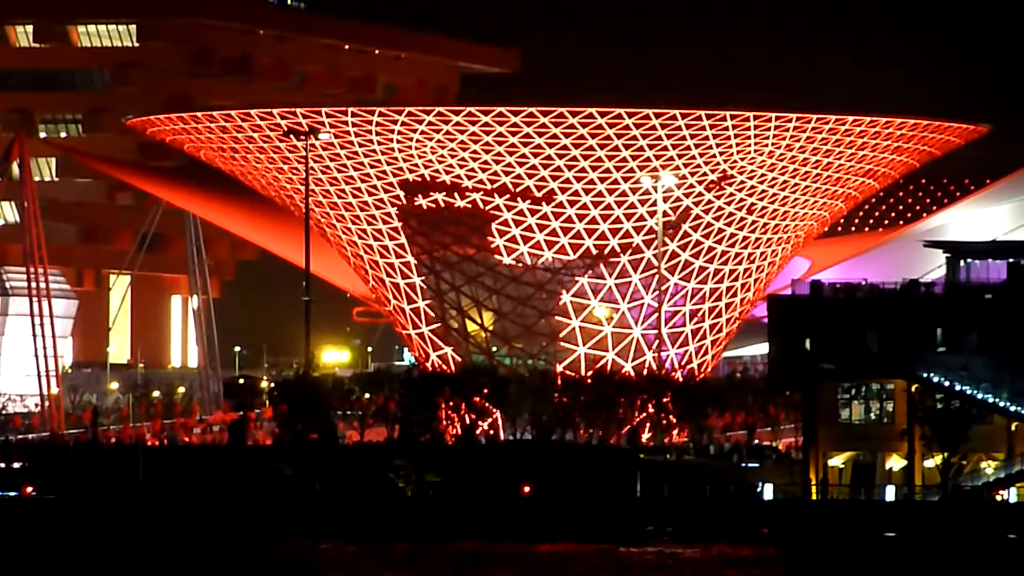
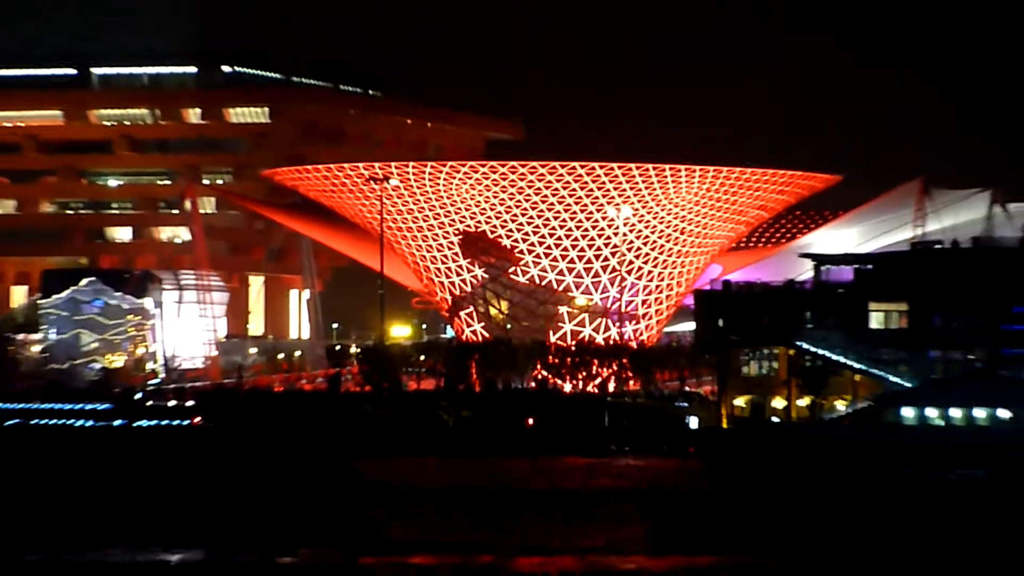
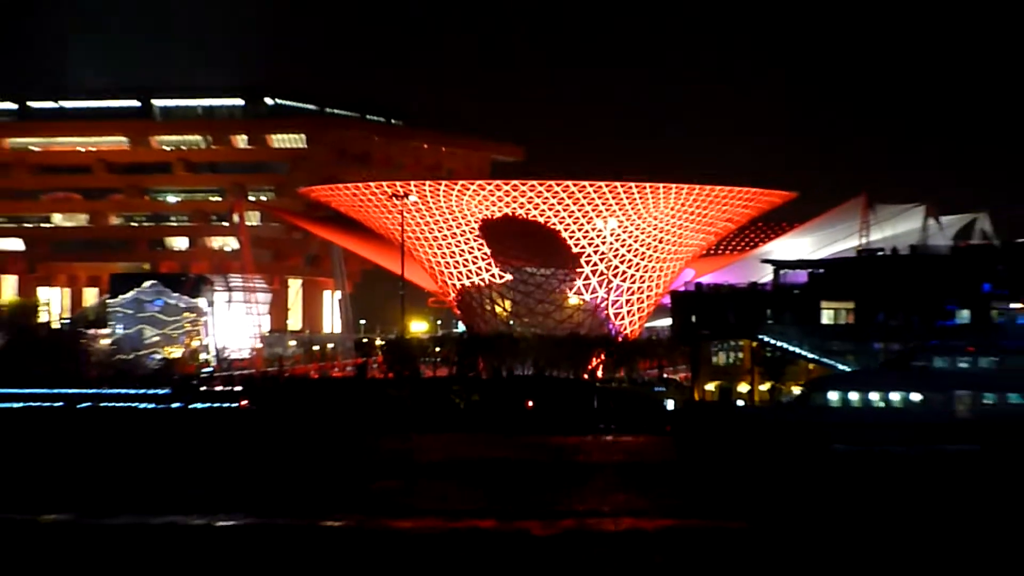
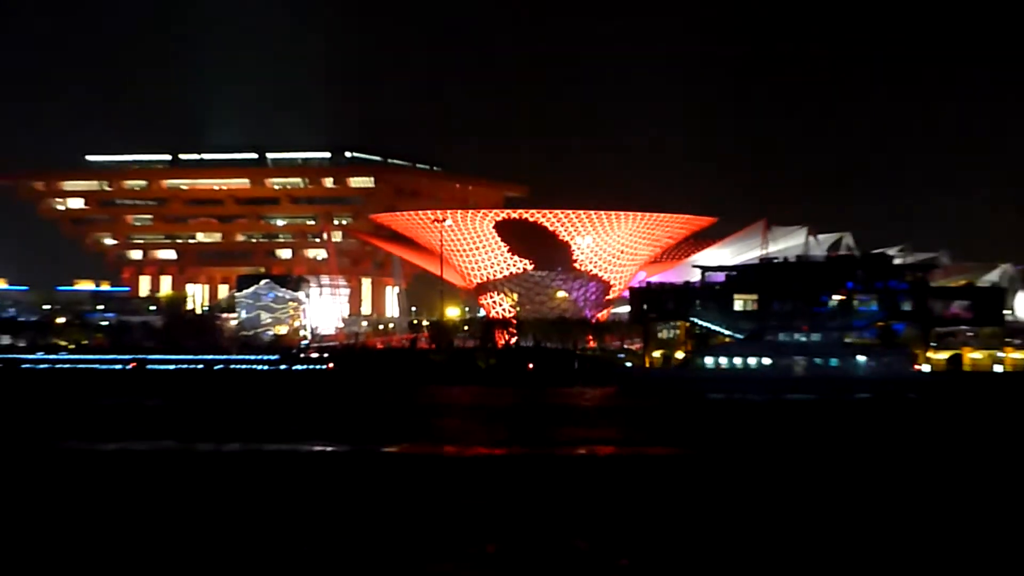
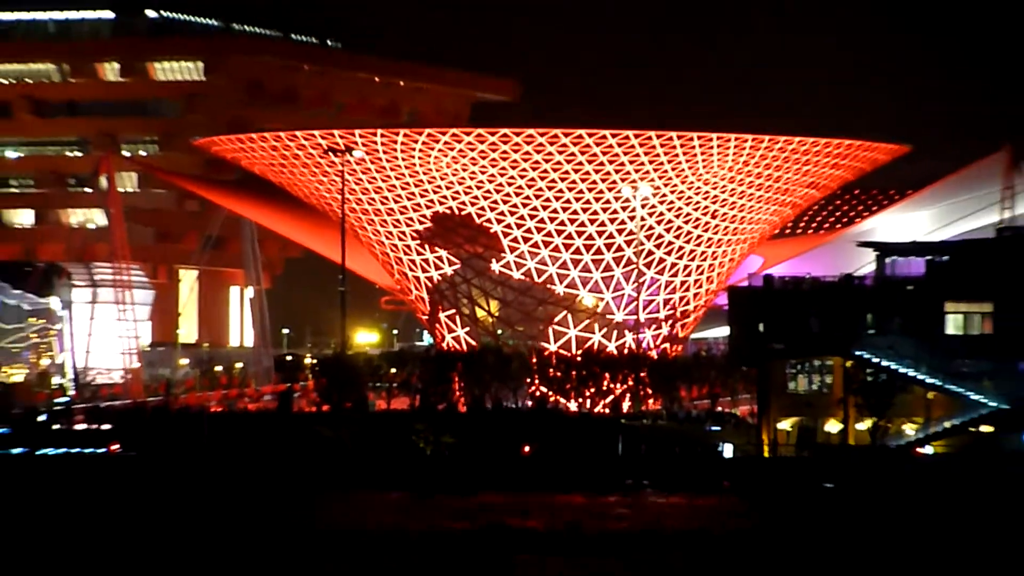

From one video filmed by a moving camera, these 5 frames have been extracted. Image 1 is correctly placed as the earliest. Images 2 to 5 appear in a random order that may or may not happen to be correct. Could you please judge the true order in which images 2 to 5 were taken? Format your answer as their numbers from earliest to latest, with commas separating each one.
5, 2, 3, 4
